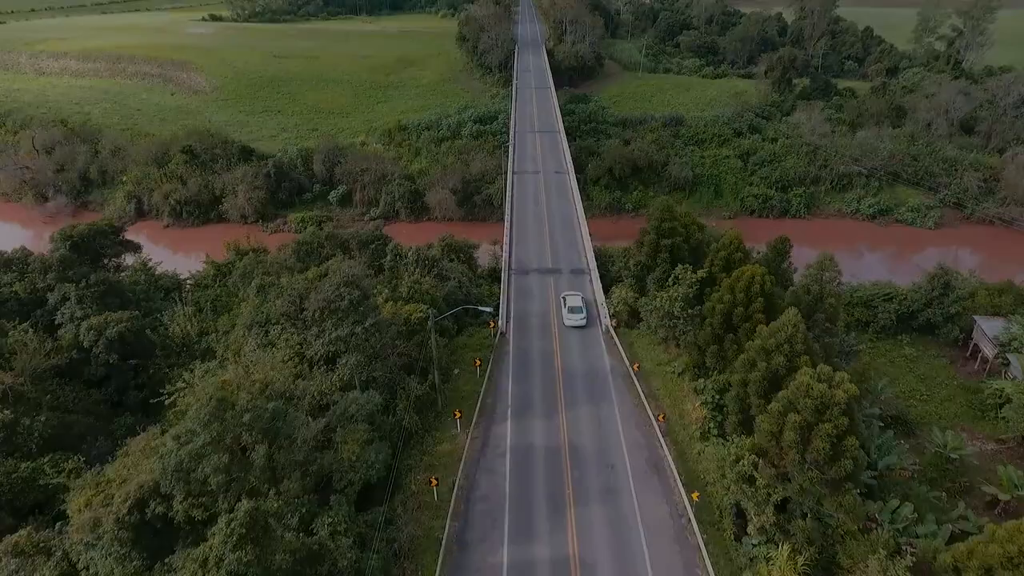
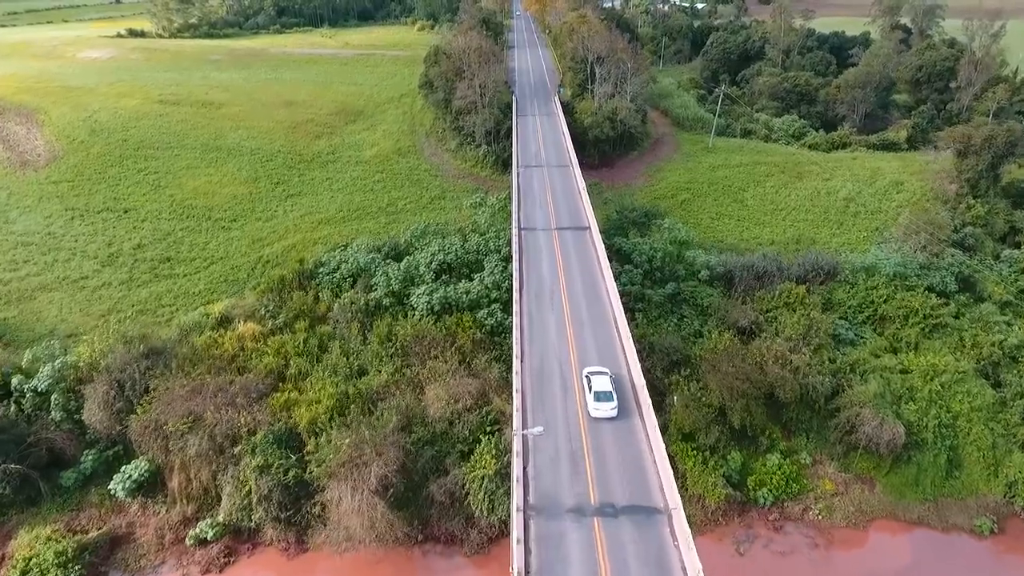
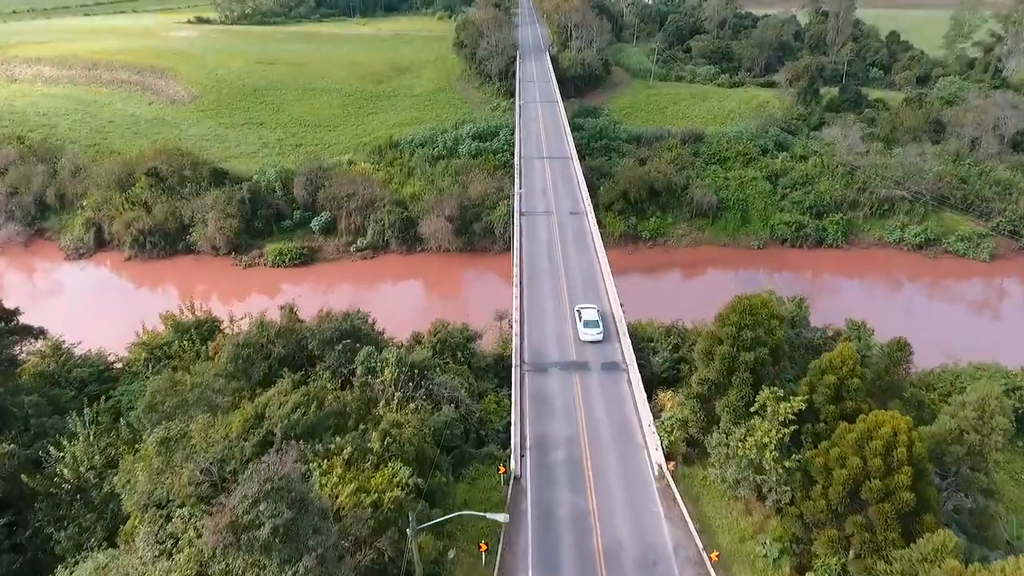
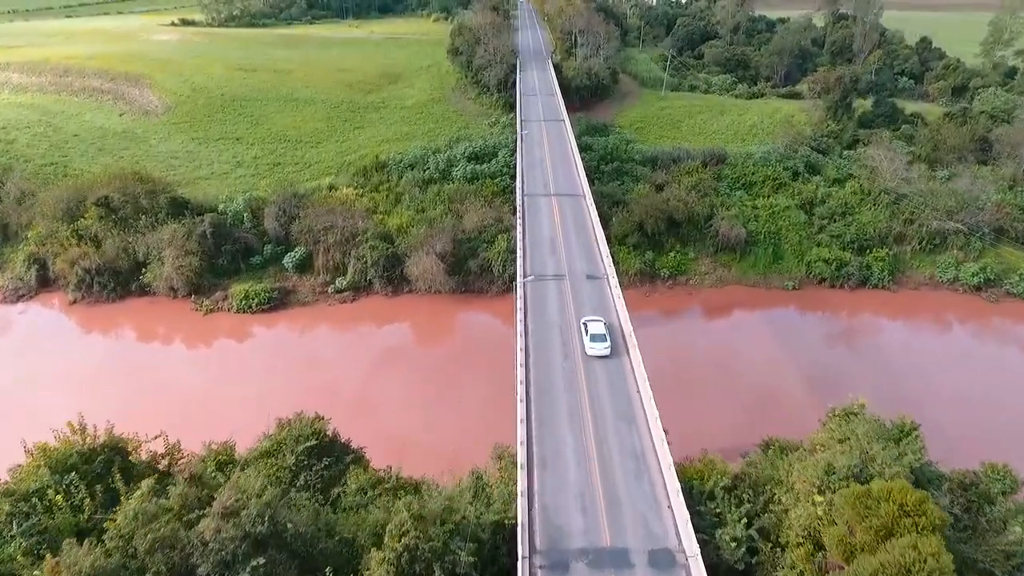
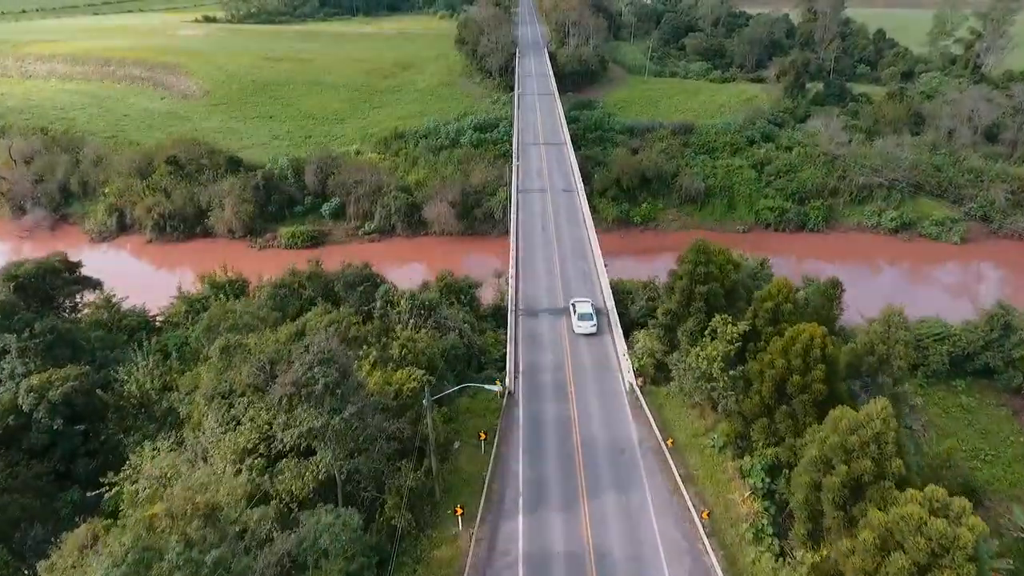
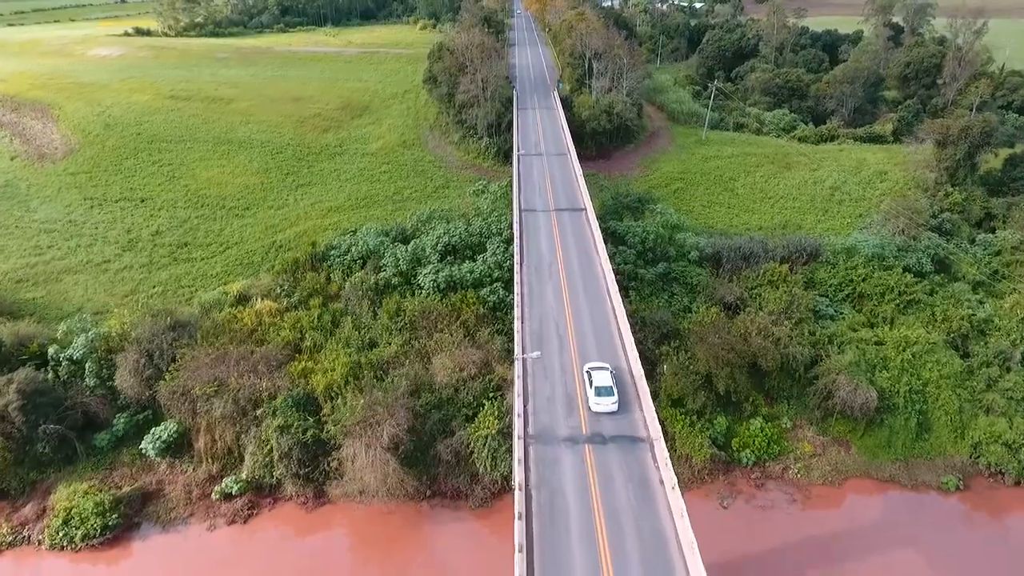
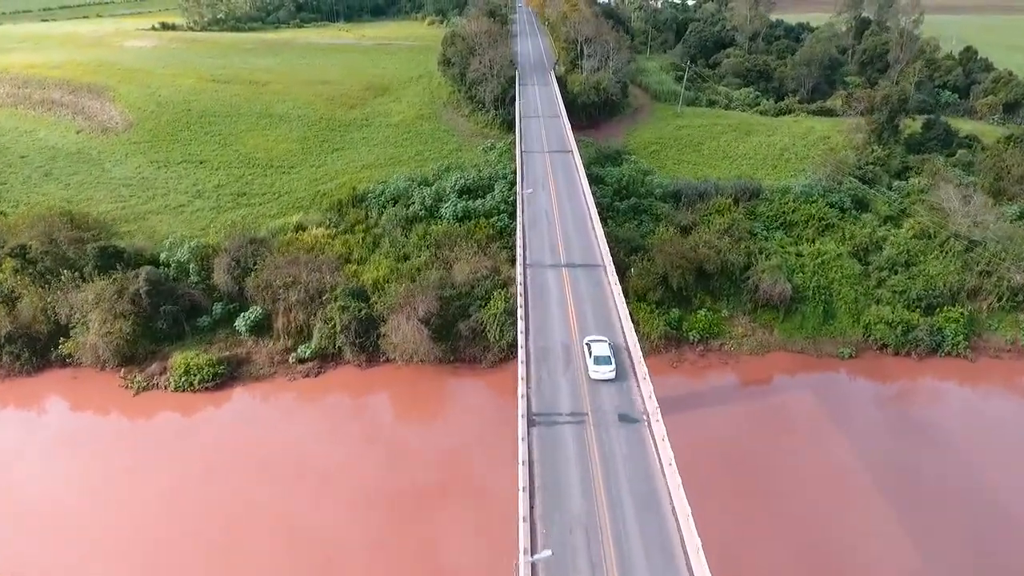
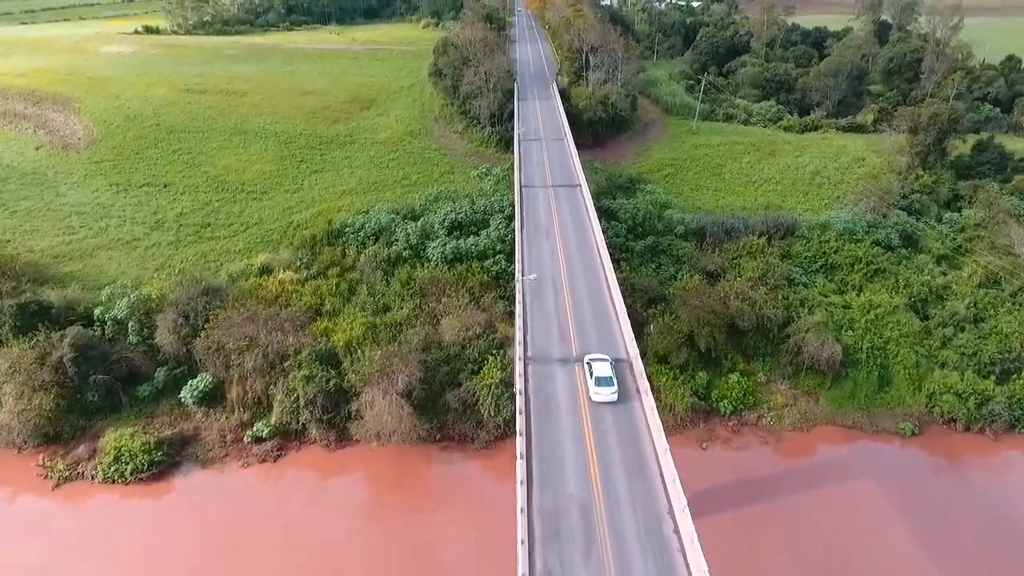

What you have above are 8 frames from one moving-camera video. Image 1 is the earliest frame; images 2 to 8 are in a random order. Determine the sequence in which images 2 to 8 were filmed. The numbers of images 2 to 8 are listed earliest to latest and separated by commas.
5, 3, 4, 7, 8, 6, 2
